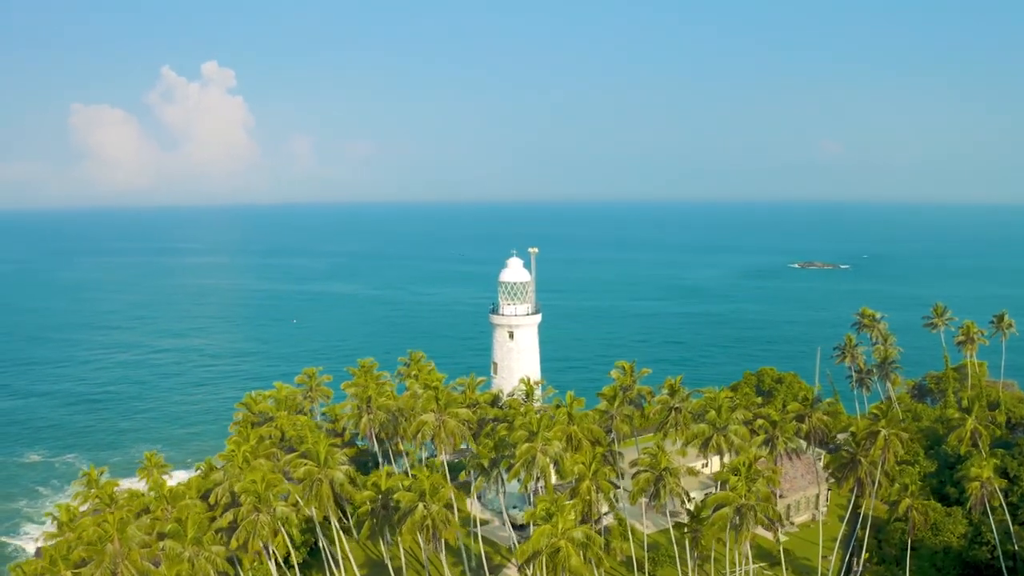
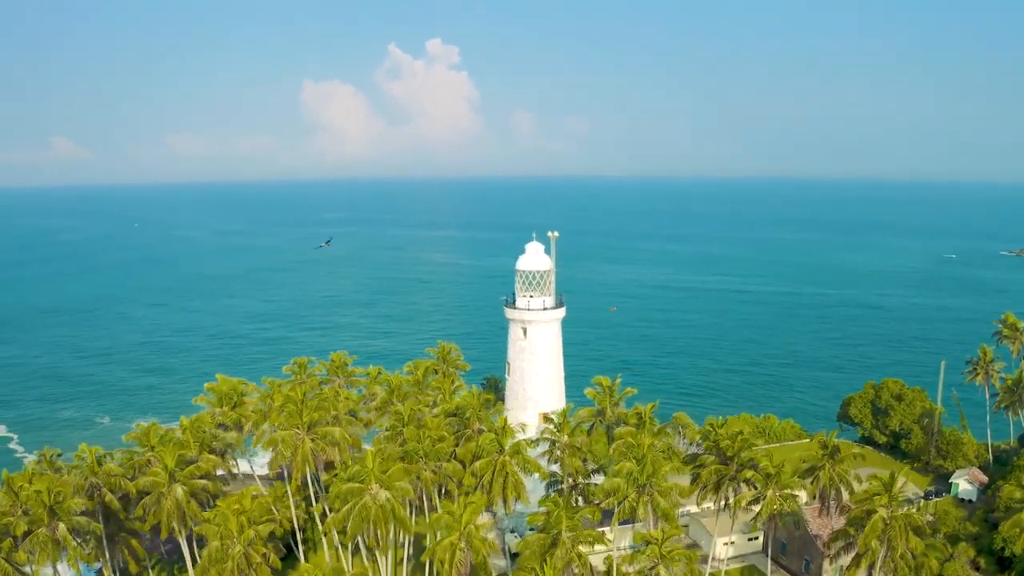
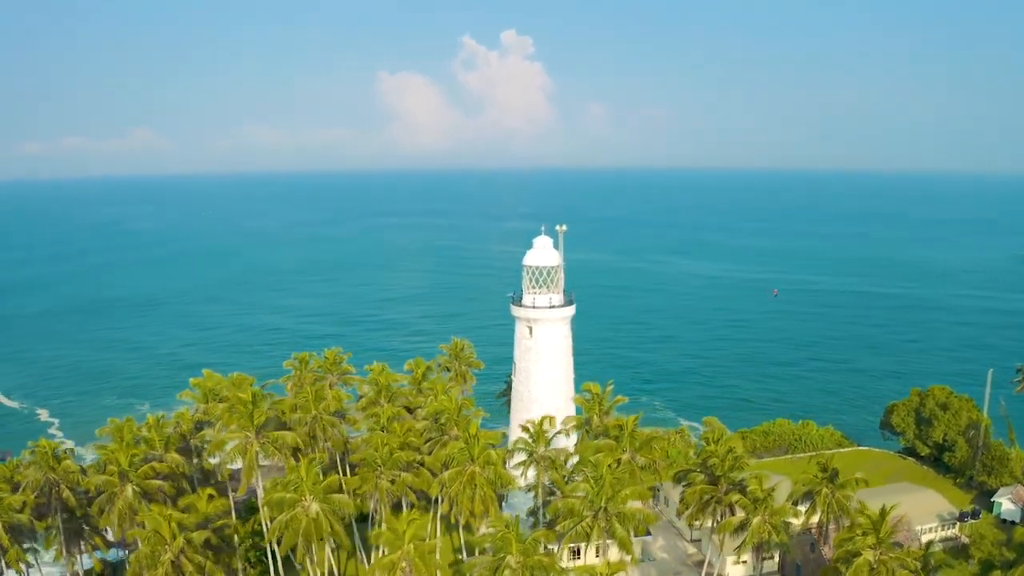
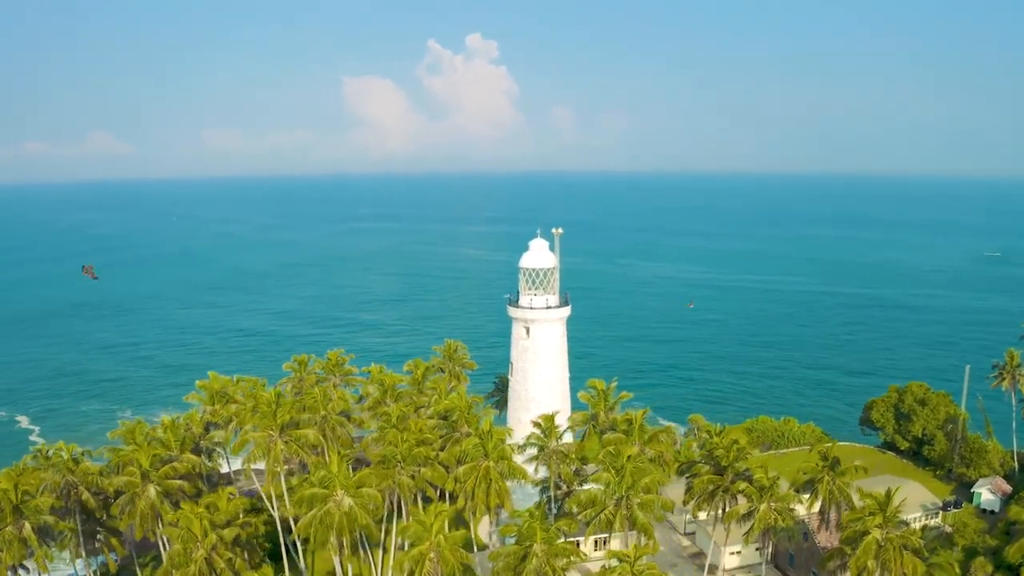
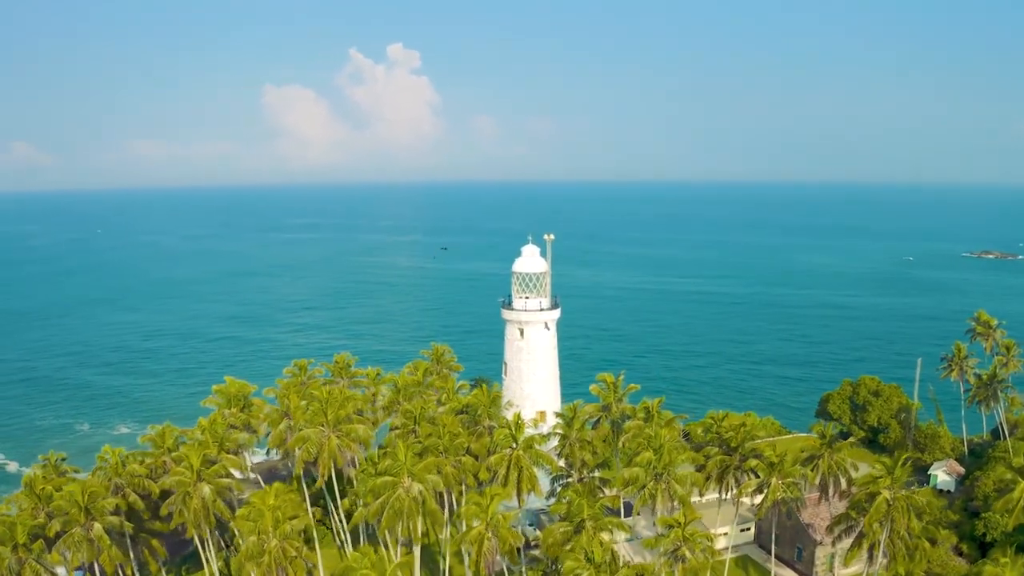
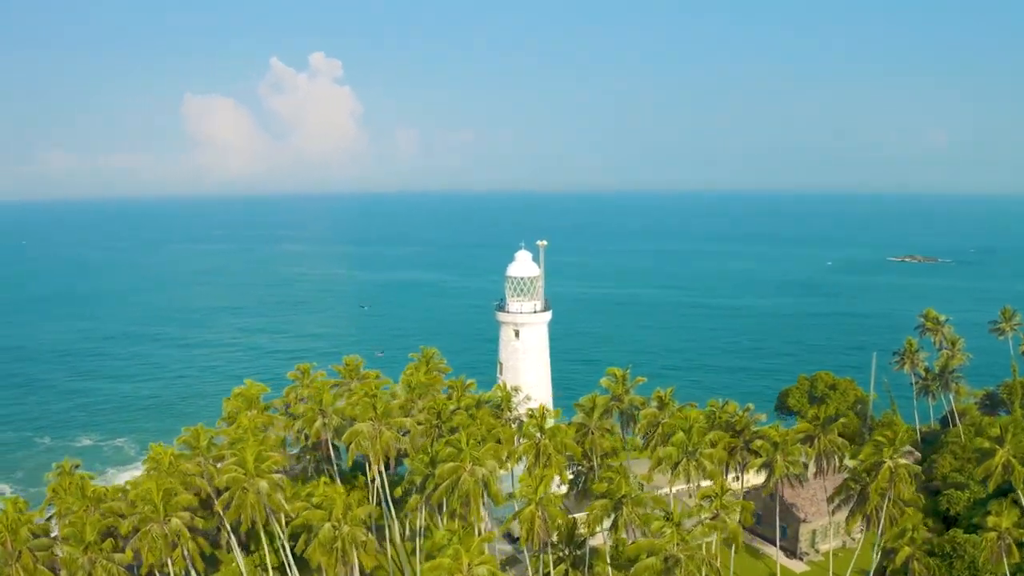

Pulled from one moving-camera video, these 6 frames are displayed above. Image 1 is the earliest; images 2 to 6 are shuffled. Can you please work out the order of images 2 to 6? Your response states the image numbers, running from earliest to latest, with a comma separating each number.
6, 5, 2, 4, 3
